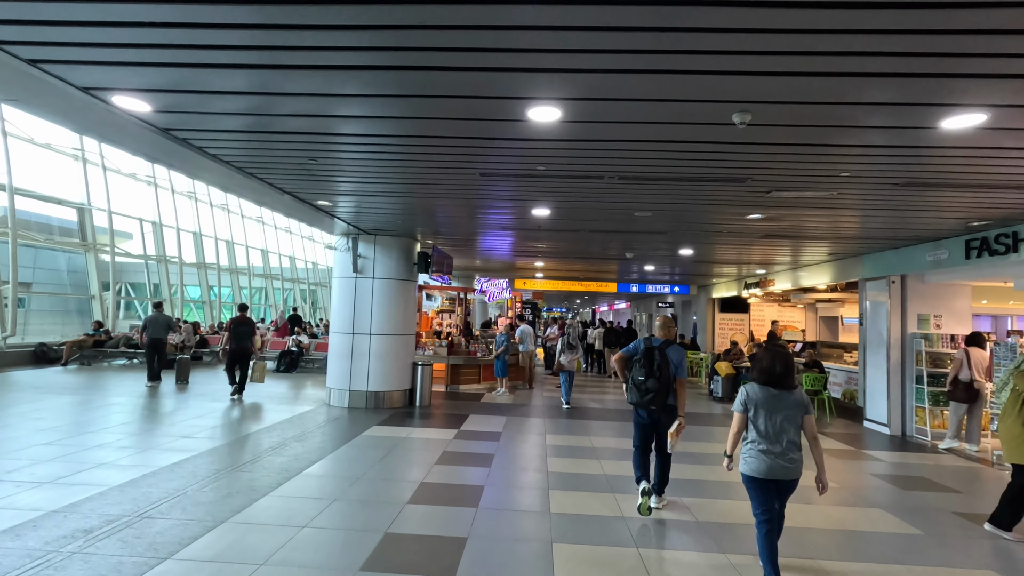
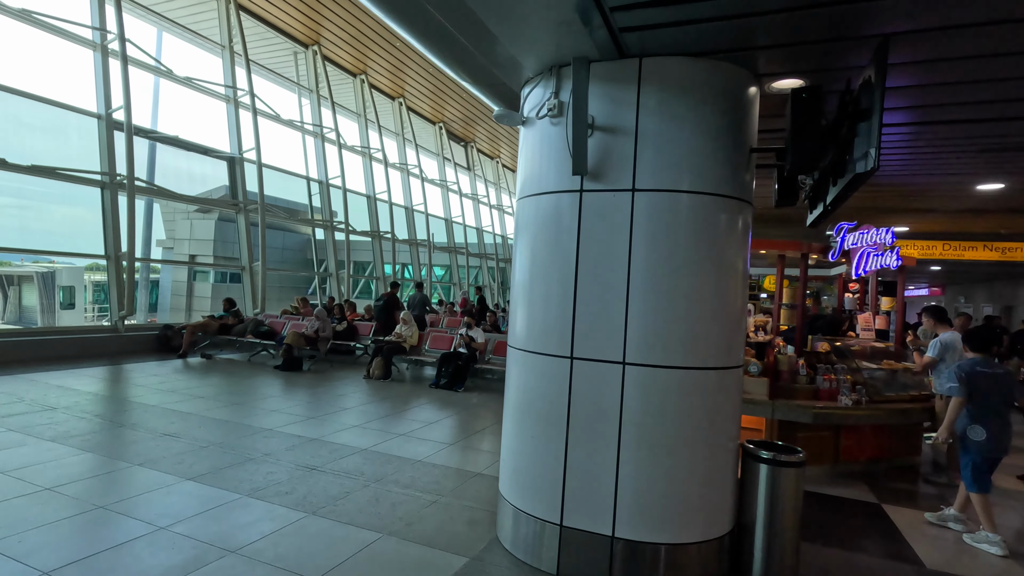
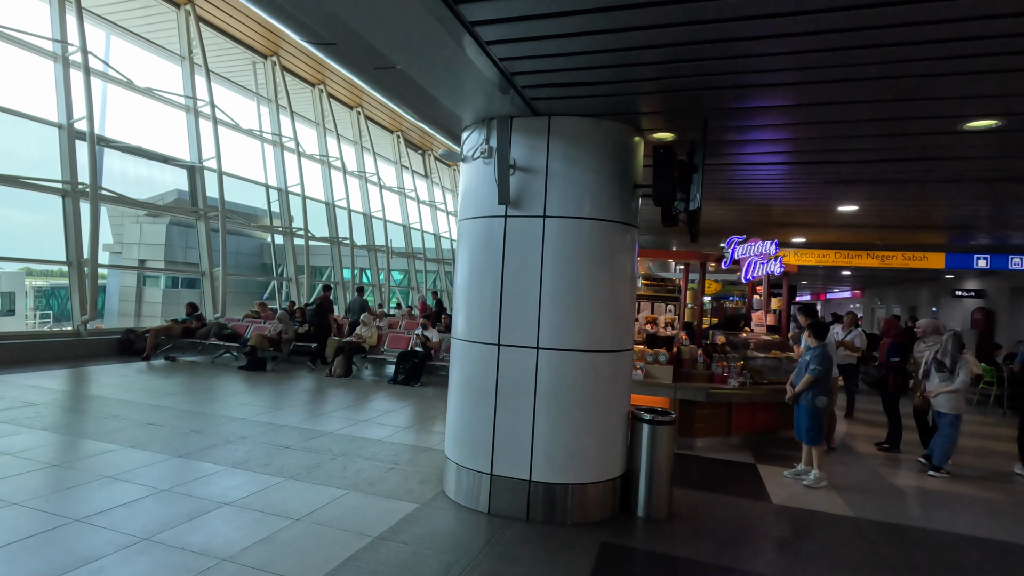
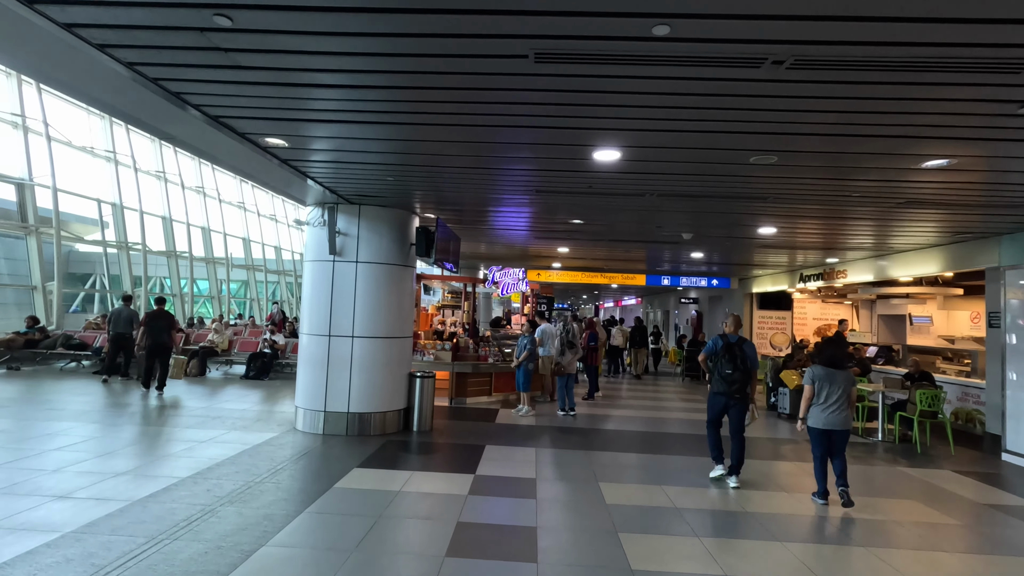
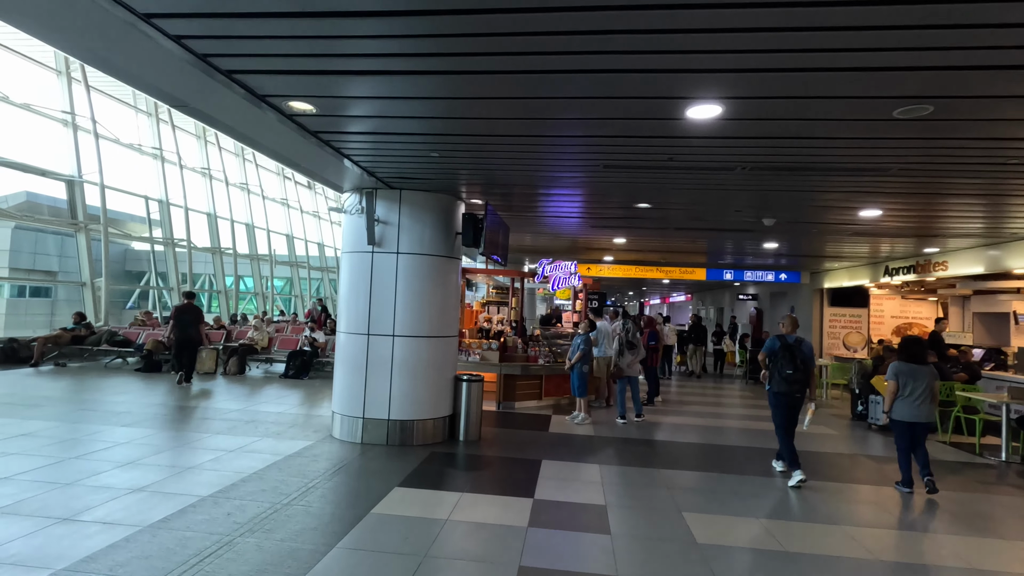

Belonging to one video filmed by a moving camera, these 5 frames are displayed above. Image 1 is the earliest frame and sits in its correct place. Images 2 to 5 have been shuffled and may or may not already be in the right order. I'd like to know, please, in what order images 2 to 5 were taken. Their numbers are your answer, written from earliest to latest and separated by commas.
4, 5, 3, 2
